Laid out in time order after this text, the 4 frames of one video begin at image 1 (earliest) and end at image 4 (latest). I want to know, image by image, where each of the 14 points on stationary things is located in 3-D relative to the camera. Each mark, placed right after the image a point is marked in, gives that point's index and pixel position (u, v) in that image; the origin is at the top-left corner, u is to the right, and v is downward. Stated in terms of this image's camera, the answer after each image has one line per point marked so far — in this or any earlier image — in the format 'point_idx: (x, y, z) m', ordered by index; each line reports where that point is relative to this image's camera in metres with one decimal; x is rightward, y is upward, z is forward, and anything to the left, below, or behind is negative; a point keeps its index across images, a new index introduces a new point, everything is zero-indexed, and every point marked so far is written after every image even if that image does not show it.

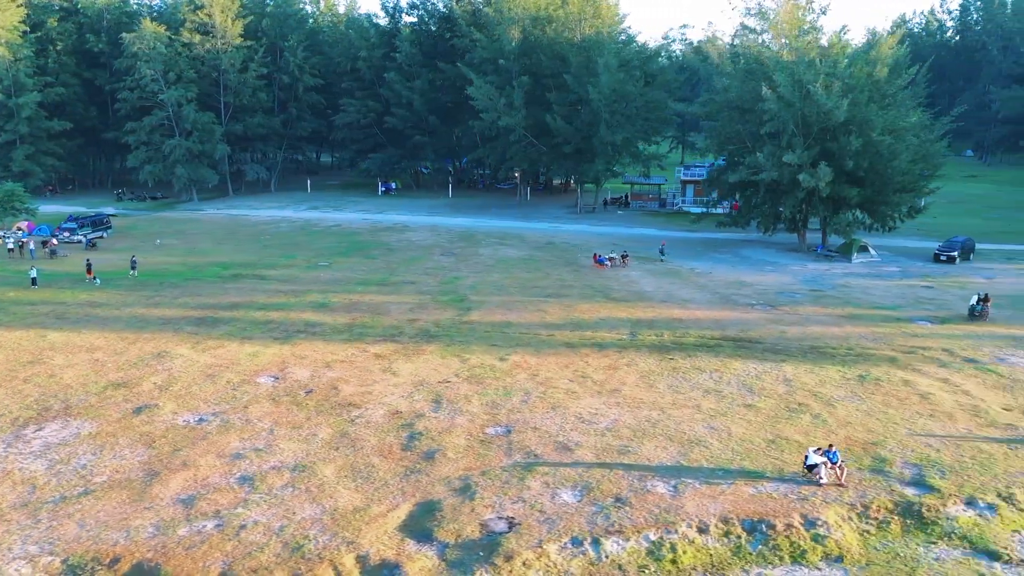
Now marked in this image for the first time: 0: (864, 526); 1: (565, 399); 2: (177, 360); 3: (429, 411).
0: (+5.0, -3.4, +12.0) m
1: (+1.1, -2.2, +16.9) m
2: (-7.8, -1.7, +19.5) m
3: (-1.6, -2.4, +16.2) m
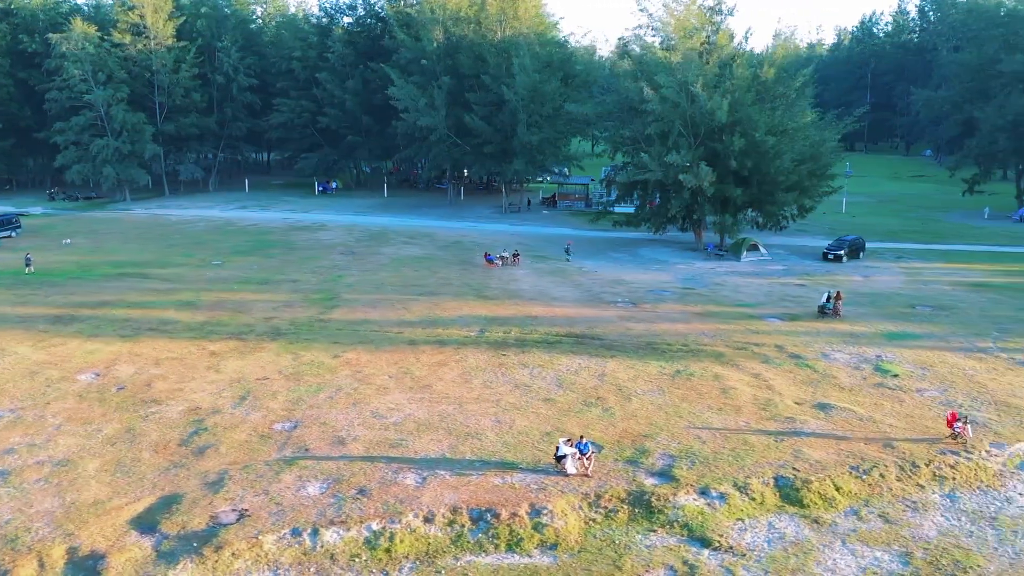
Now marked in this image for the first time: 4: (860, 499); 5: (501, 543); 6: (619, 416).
0: (+1.2, -3.3, +12.4) m
1: (-2.9, -2.2, +17.2) m
2: (-11.8, -1.6, +19.6) m
3: (-5.5, -2.3, +16.4) m
4: (+5.4, -3.3, +13.1) m
5: (-0.2, -3.6, +11.6) m
6: (+2.0, -2.4, +16.0) m
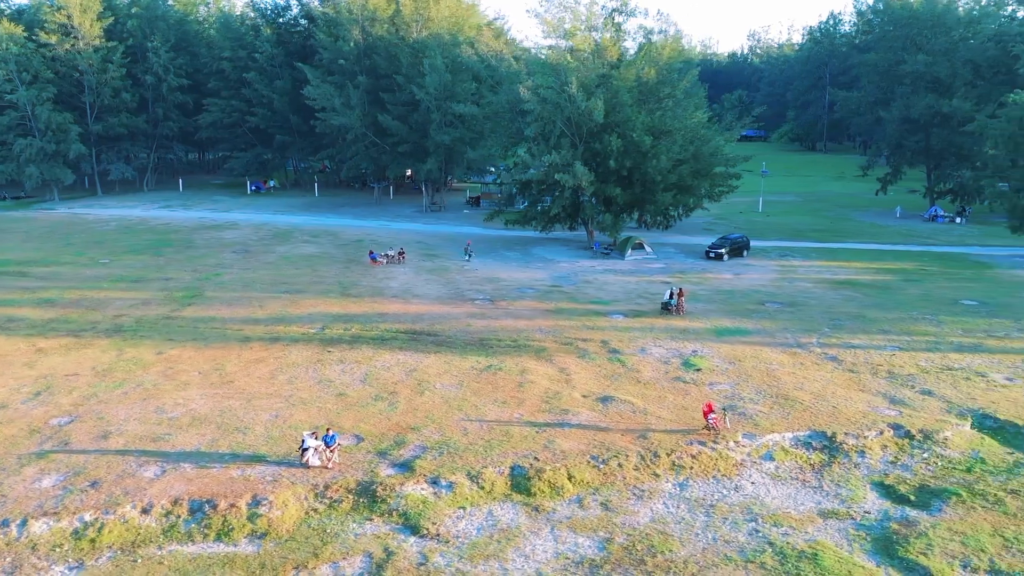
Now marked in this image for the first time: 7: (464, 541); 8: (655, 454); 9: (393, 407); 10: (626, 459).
0: (-3.0, -3.3, +12.6) m
1: (-7.1, -2.1, +17.4) m
2: (-16.0, -1.6, +19.6) m
3: (-9.8, -2.3, +16.5) m
4: (+1.2, -3.2, +13.4) m
5: (-4.3, -3.5, +11.9) m
6: (-2.2, -2.4, +16.3) m
7: (-0.7, -3.6, +12.0) m
8: (+2.4, -2.8, +14.3) m
9: (-2.3, -2.3, +16.4) m
10: (+1.9, -2.9, +14.1) m
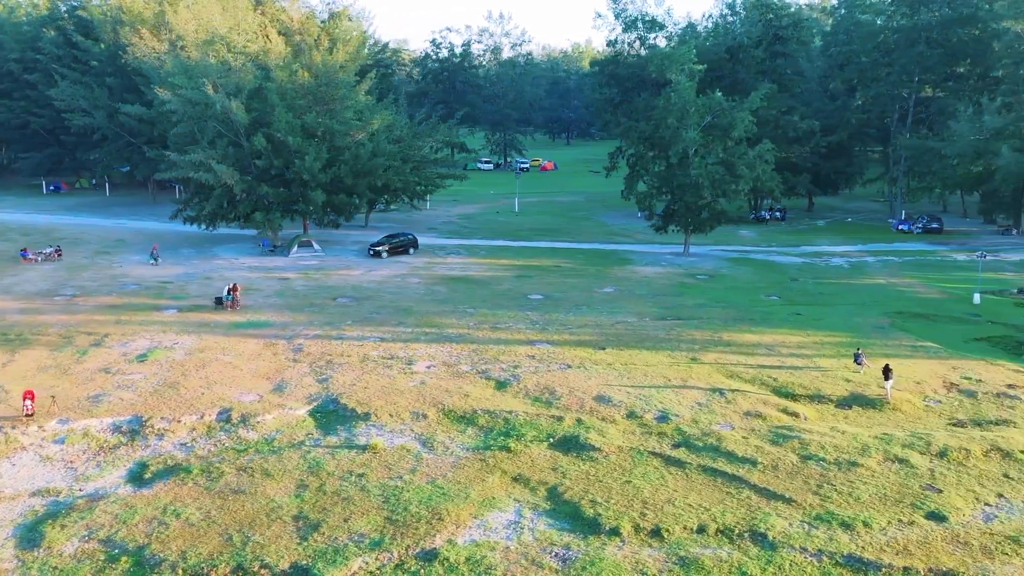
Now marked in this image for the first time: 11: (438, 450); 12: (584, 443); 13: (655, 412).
0: (-15.5, -3.1, +12.9) m
1: (-19.9, -2.0, +17.4) m
2: (-28.9, -1.5, +19.2) m
3: (-22.5, -2.2, +16.4) m
4: (-11.4, -3.1, +13.9) m
5: (-16.8, -3.4, +12.1) m
6: (-14.9, -2.2, +16.6) m
7: (-13.2, -3.5, +12.4) m
8: (-10.2, -2.7, +14.9) m
9: (-15.1, -2.2, +16.7) m
10: (-10.7, -2.7, +14.7) m
11: (-1.3, -2.9, +15.0) m
12: (+1.3, -2.8, +15.1) m
13: (+2.8, -2.4, +16.5) m
